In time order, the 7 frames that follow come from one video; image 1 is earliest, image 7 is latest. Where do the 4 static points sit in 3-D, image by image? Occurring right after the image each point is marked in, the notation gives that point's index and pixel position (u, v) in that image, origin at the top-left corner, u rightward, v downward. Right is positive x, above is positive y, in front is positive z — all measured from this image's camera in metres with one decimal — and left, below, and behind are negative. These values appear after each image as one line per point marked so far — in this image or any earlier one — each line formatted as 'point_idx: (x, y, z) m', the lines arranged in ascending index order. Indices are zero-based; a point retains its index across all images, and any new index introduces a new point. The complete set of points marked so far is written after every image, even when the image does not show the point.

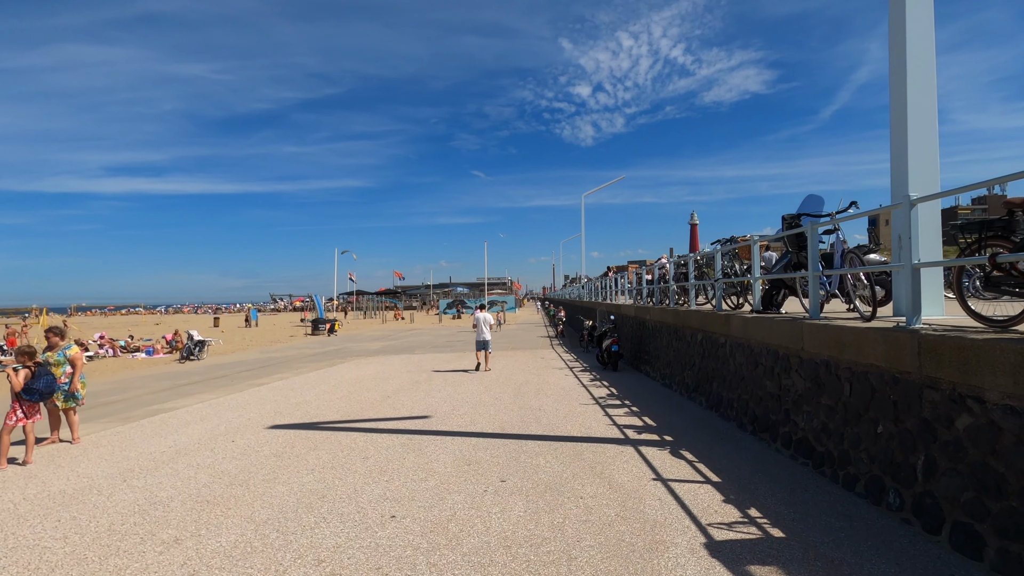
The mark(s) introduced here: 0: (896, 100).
0: (+4.3, +2.1, +6.0) m
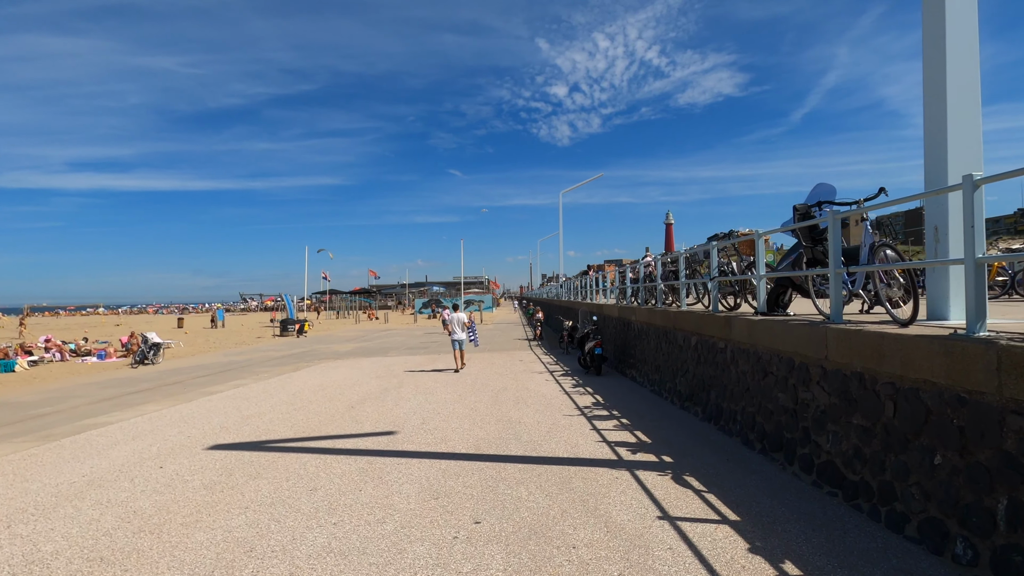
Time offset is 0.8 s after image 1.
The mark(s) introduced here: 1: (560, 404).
0: (+4.1, +2.1, +5.2) m
1: (+0.9, -2.1, +9.8) m
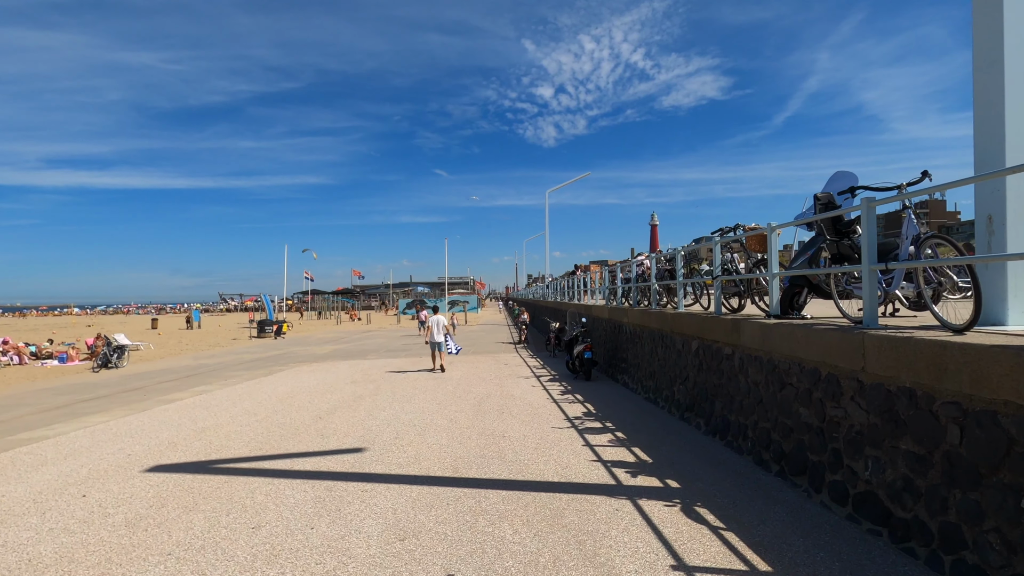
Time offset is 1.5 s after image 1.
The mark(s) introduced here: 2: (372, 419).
0: (+4.0, +2.1, +4.5) m
1: (+0.6, -2.1, +9.0) m
2: (-2.4, -2.3, +9.2) m
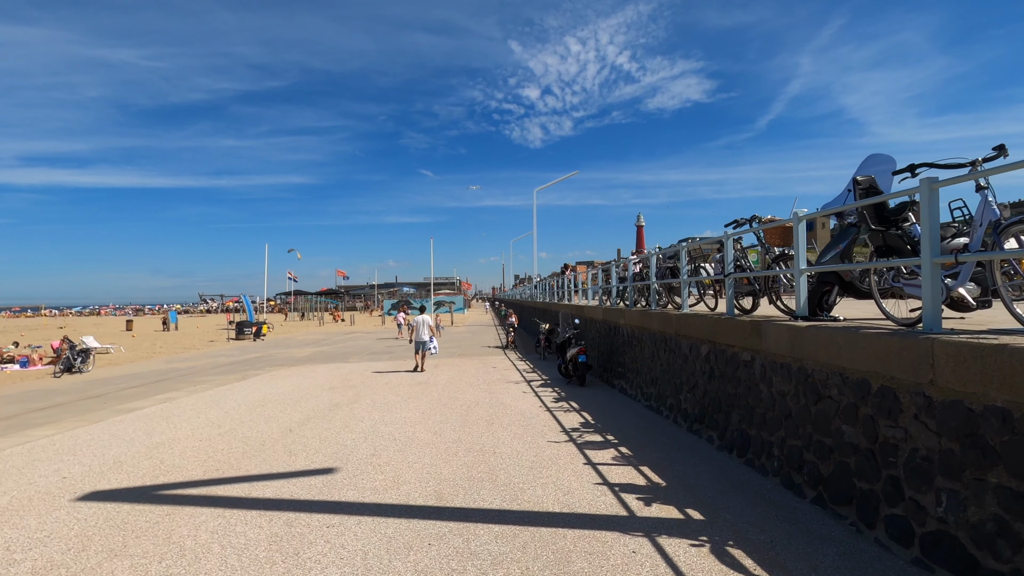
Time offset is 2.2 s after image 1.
0: (+3.9, +2.1, +3.8) m
1: (+0.5, -2.1, +8.2) m
2: (-2.6, -2.3, +8.3) m
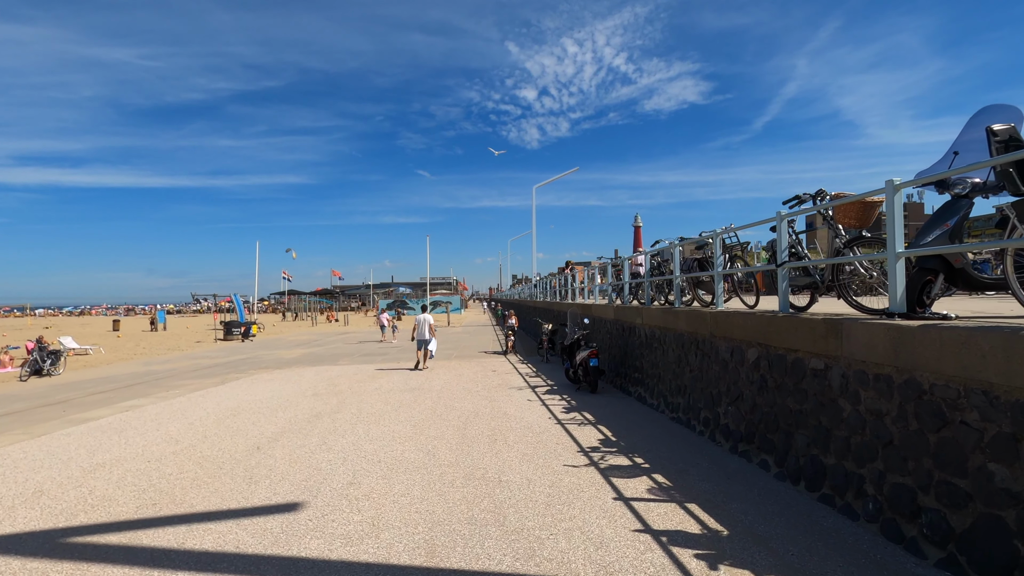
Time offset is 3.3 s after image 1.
0: (+4.1, +2.2, +2.6) m
1: (+0.5, -2.0, +6.9) m
2: (-2.5, -2.2, +7.0) m
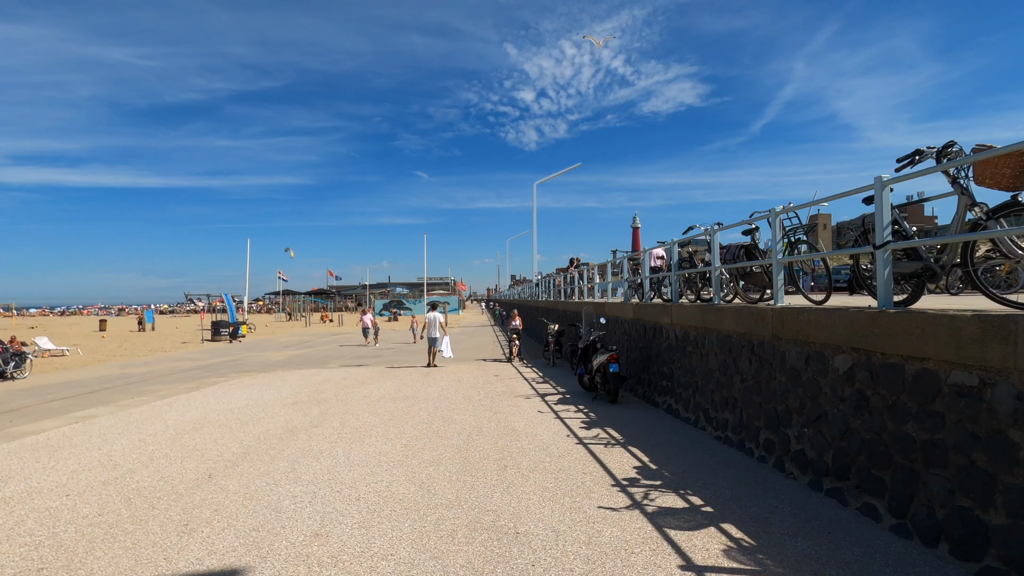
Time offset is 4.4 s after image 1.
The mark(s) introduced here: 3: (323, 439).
0: (+4.3, +2.3, +1.2) m
1: (+0.7, -1.9, +5.5) m
2: (-2.3, -2.0, +5.6) m
3: (-2.7, -2.1, +7.6) m
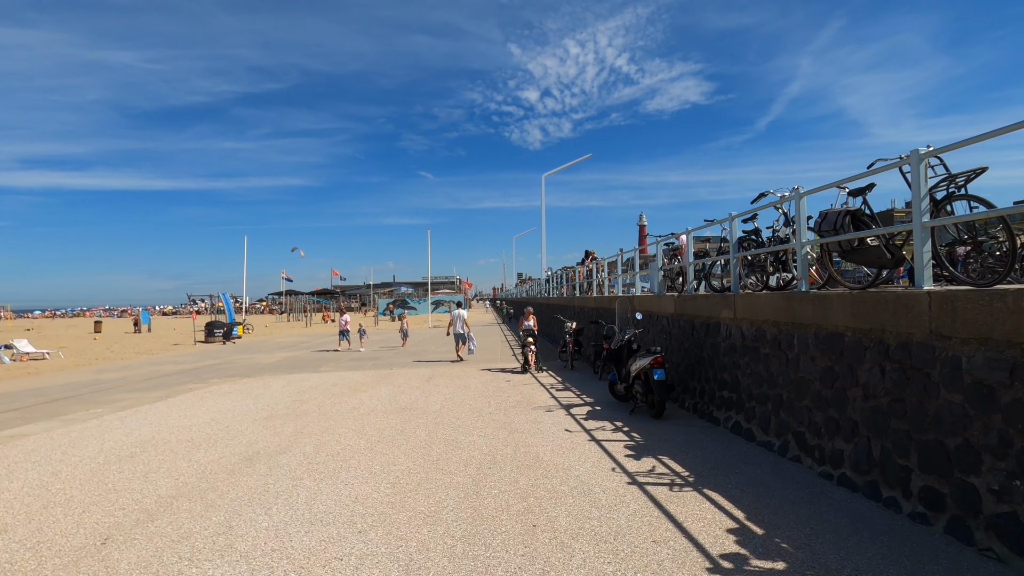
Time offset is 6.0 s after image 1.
0: (+4.4, +2.5, -0.8) m
1: (+0.9, -1.7, +3.6) m
2: (-2.1, -1.9, +3.7) m
3: (-2.4, -2.0, +5.7) m
